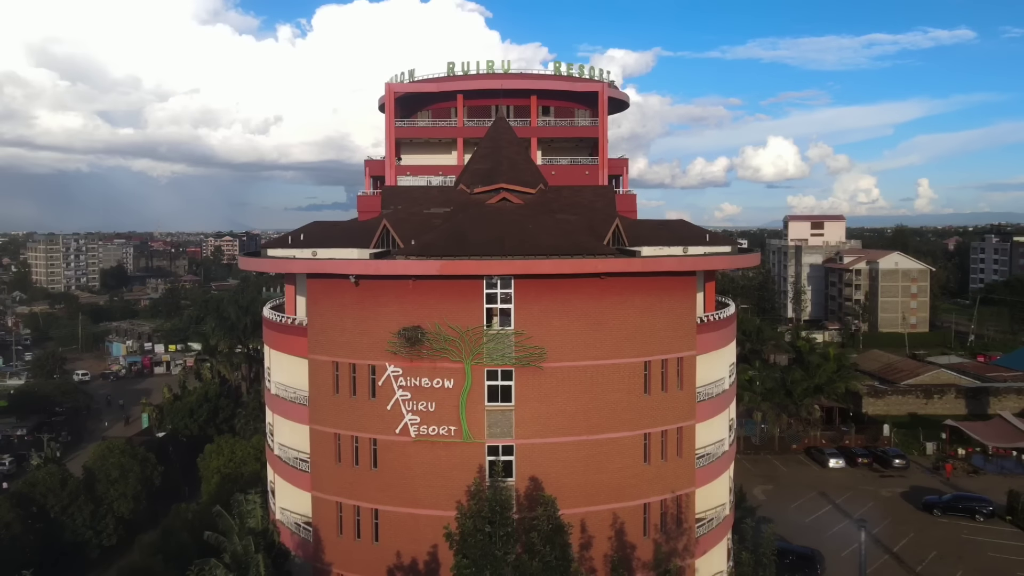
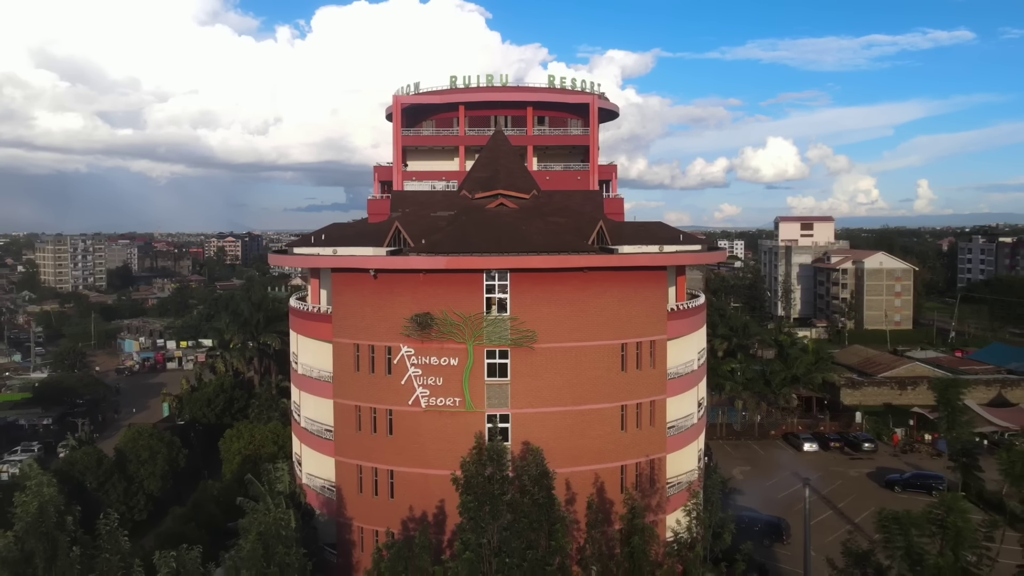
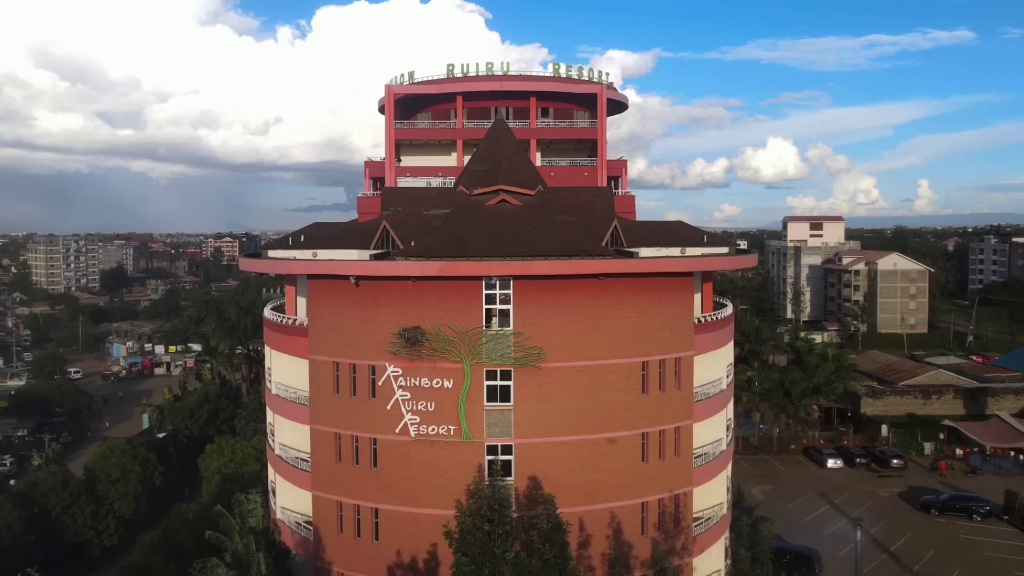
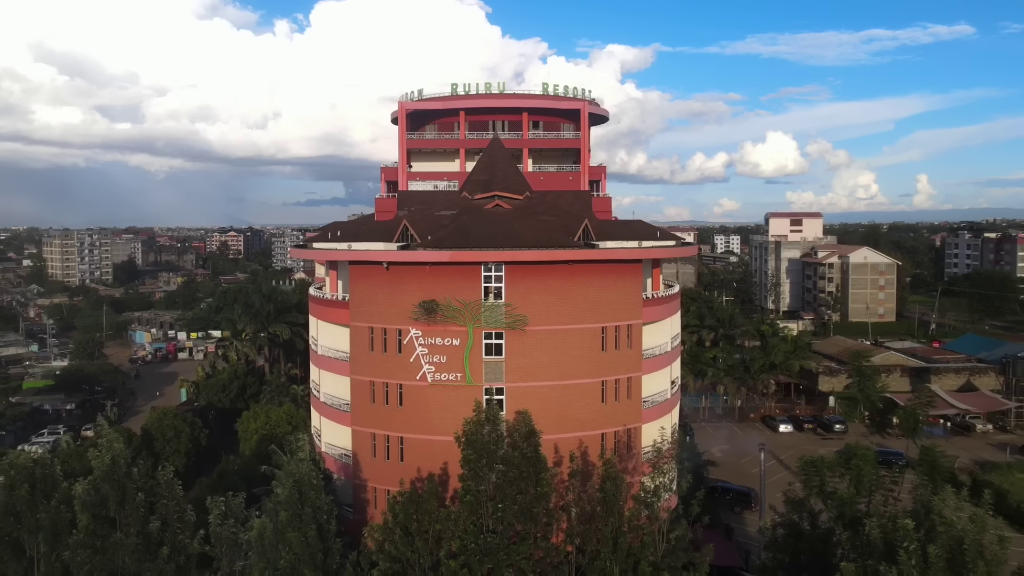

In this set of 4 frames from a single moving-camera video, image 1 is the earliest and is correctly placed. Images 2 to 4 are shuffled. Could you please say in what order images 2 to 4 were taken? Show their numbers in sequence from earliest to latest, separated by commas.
3, 2, 4
